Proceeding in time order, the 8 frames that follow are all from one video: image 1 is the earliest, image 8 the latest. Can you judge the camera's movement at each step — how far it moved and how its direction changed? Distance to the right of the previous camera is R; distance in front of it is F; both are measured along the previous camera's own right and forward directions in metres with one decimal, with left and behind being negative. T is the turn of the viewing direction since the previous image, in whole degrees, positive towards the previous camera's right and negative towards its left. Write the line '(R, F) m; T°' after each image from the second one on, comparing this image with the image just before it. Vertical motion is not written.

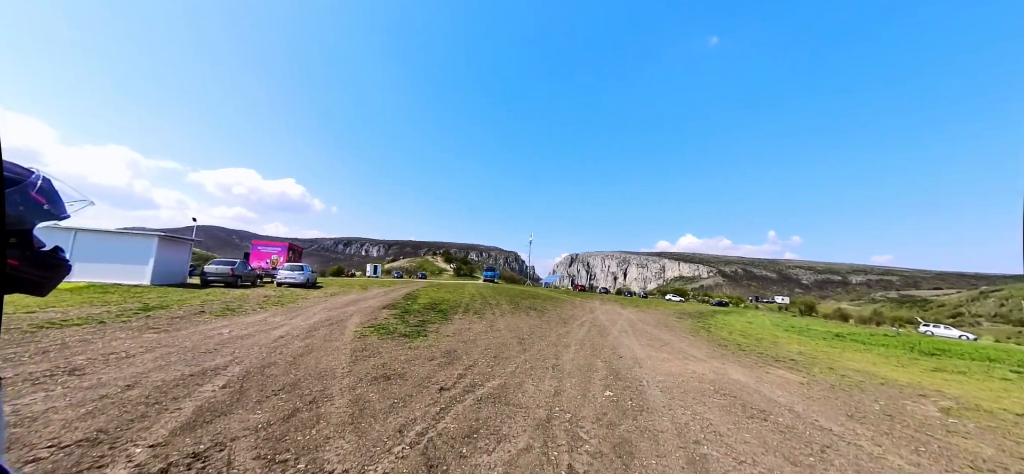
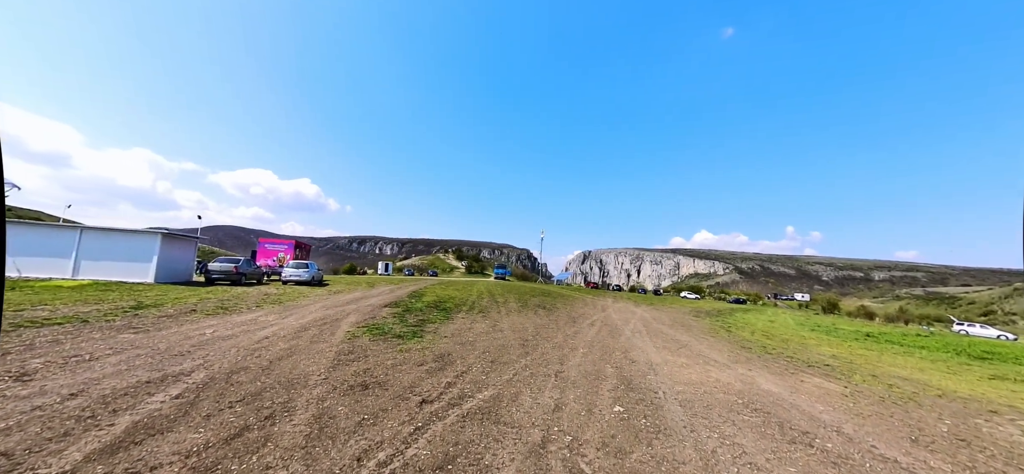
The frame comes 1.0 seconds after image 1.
(+0.3, +1.0) m; -2°
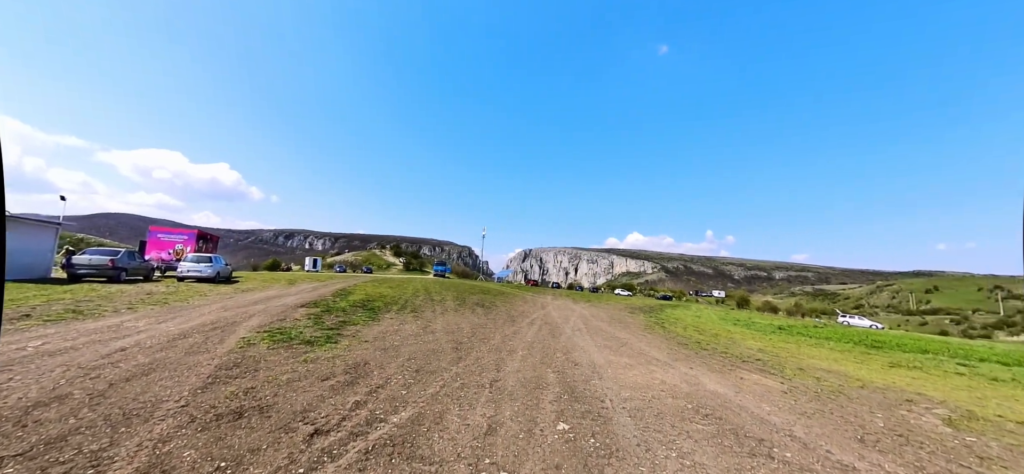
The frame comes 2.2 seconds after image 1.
(+0.2, +1.1) m; +10°
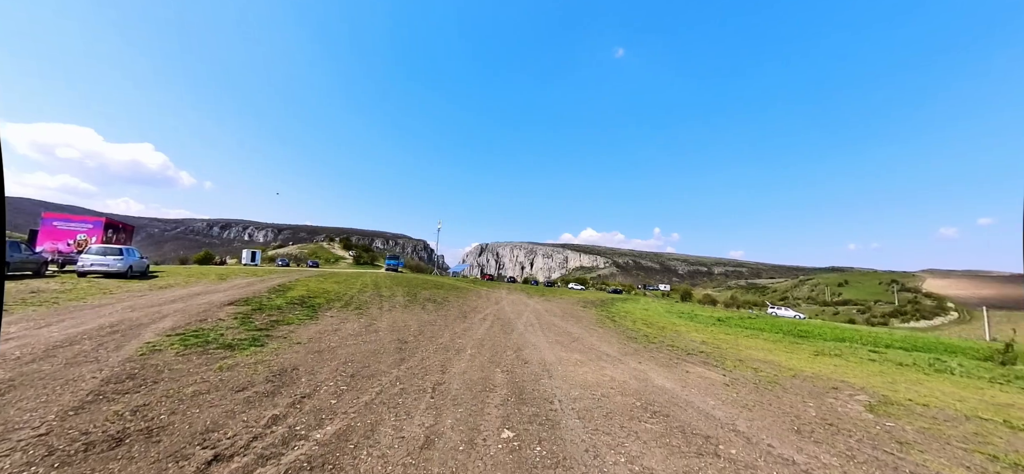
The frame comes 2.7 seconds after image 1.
(+0.2, +0.4) m; +7°
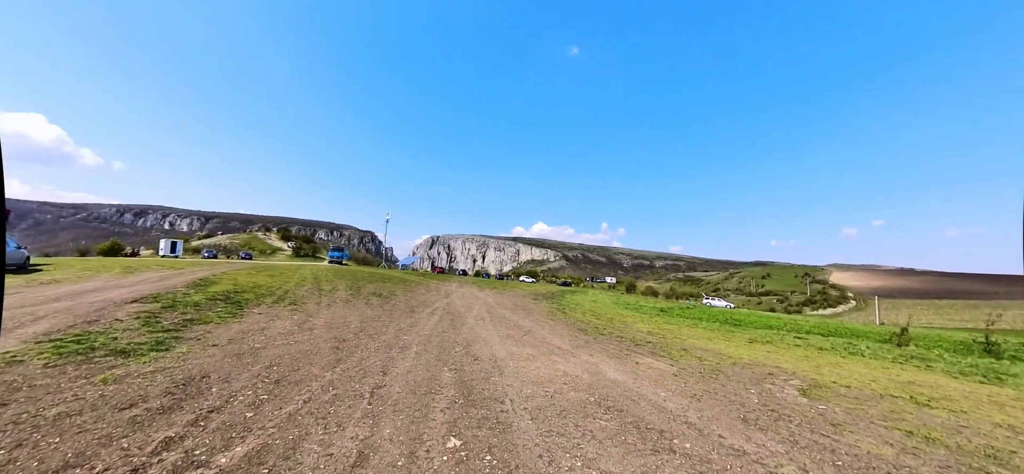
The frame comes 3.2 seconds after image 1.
(+0.1, +0.4) m; +8°
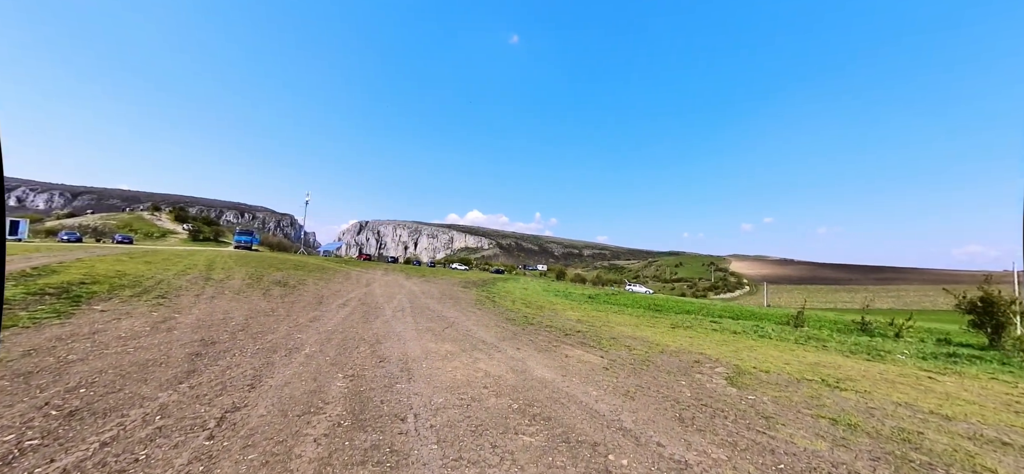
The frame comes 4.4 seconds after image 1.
(+0.3, +1.0) m; +10°
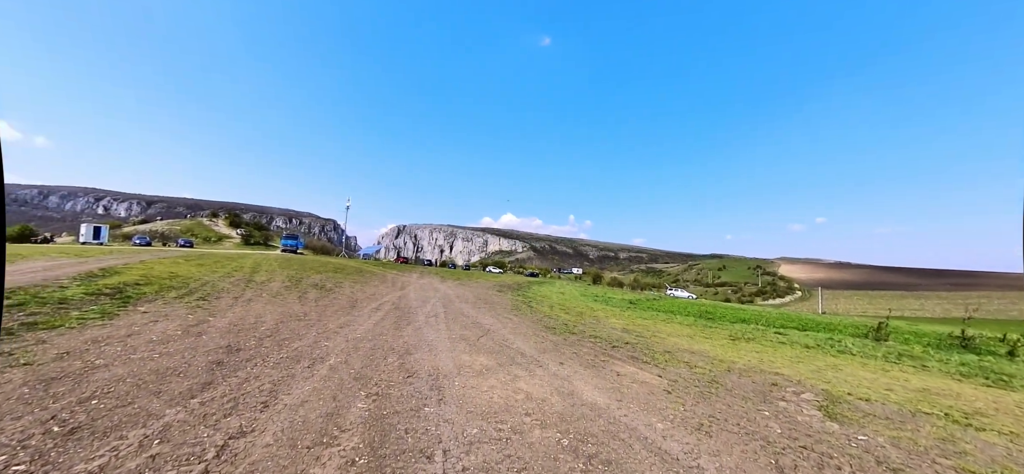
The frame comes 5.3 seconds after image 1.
(-0.2, +0.7) m; -5°
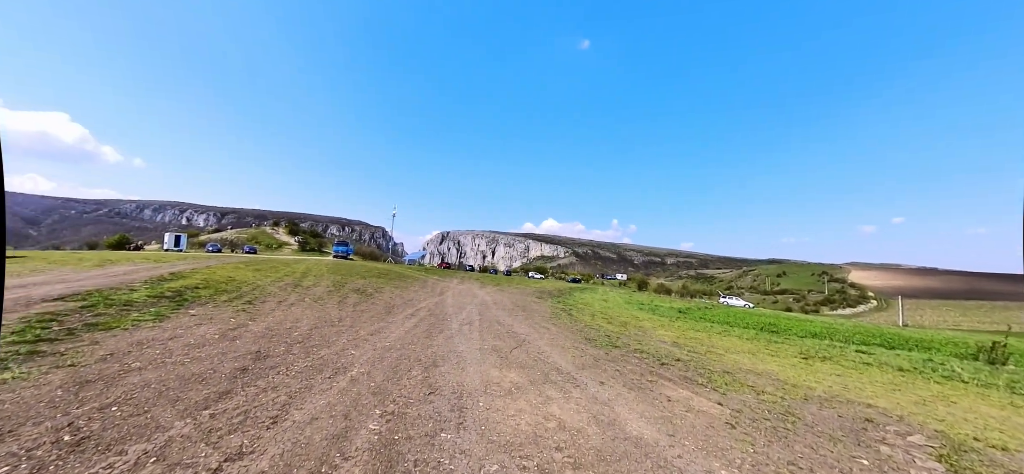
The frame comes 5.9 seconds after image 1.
(+0.1, +0.6) m; -6°
